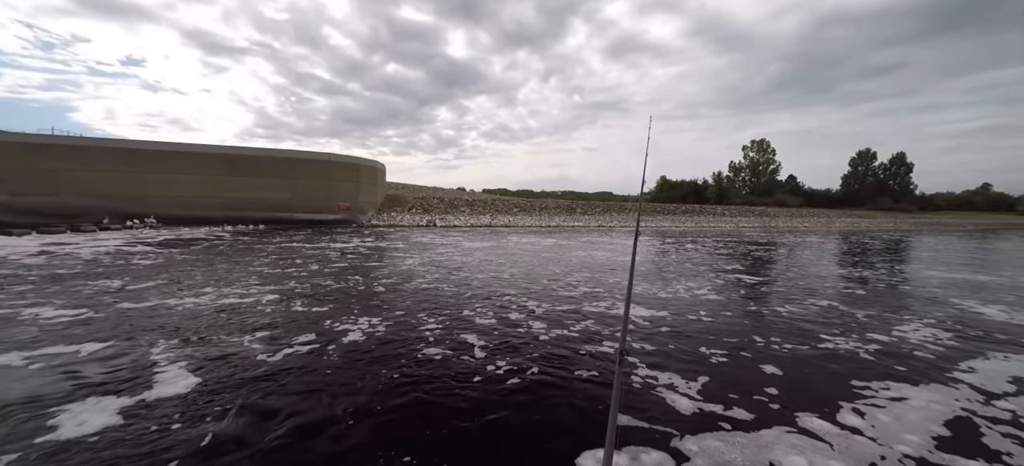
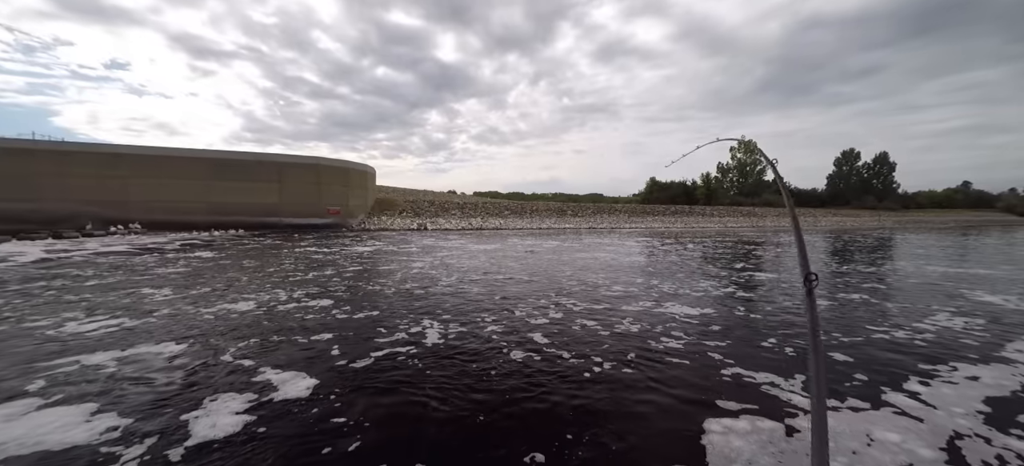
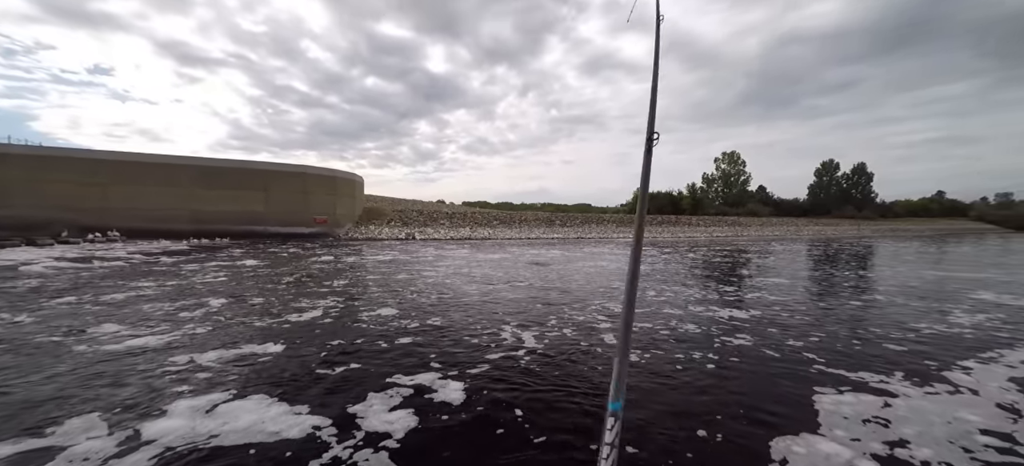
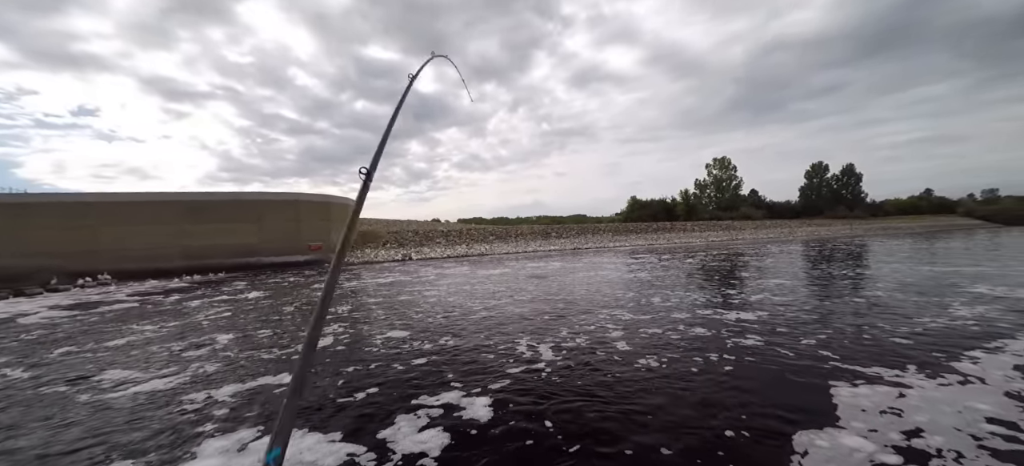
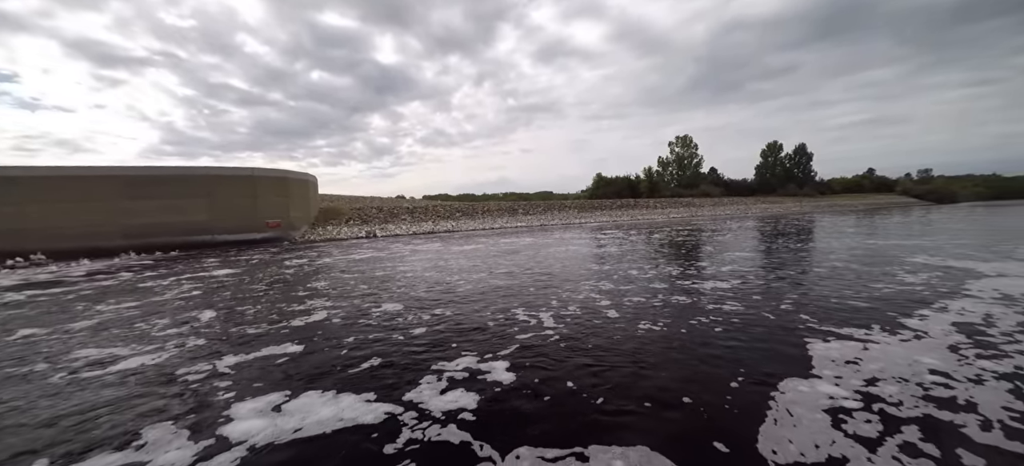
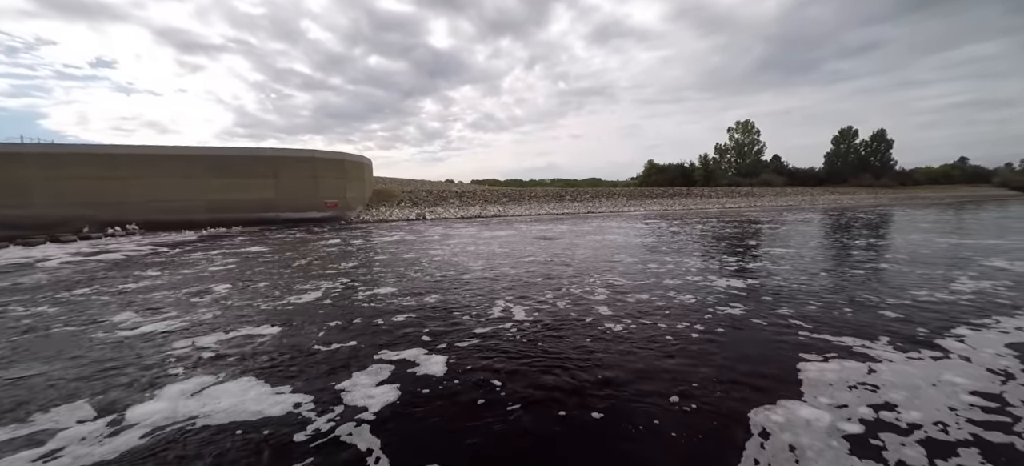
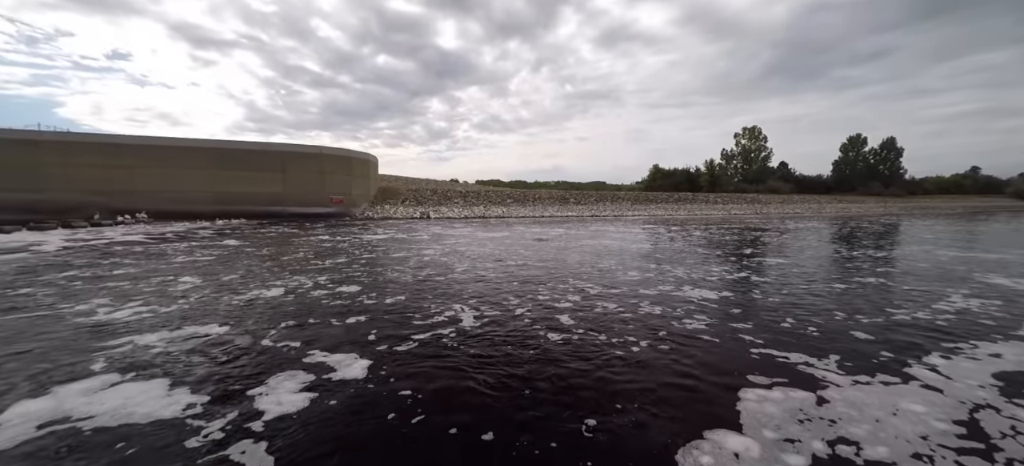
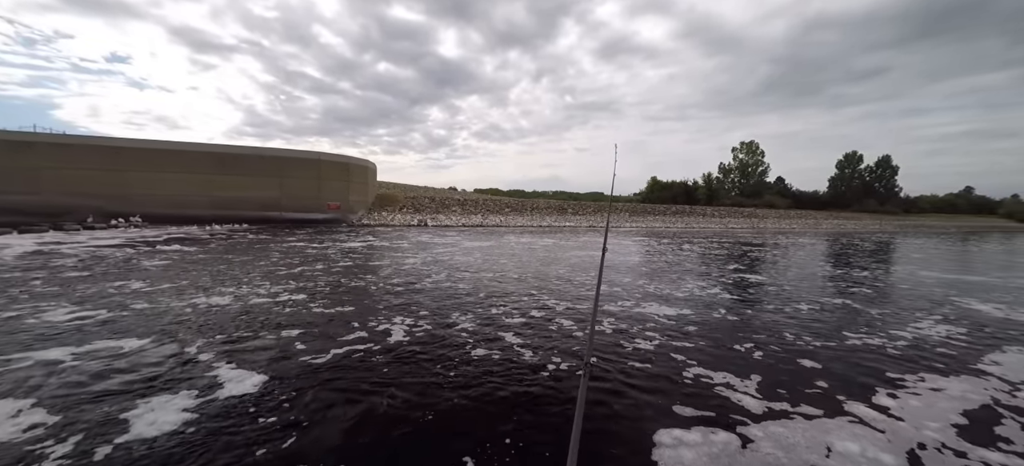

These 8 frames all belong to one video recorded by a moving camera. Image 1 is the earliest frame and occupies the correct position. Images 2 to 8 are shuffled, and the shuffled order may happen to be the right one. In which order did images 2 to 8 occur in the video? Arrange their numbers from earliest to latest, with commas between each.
8, 2, 7, 6, 3, 4, 5
